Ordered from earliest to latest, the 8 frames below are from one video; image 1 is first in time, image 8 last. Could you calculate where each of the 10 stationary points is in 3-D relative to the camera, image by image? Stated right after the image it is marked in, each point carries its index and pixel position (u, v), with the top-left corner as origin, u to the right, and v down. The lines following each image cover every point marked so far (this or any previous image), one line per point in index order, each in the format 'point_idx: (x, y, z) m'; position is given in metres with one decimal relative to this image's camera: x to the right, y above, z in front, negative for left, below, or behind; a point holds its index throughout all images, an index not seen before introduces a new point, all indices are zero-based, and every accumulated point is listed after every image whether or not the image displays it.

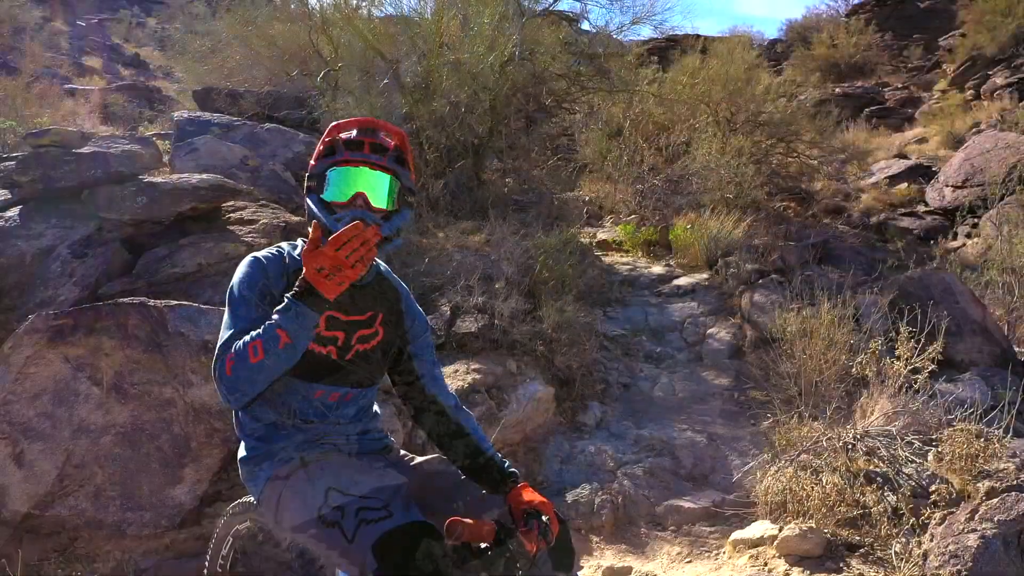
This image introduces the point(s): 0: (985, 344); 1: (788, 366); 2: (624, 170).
0: (+1.1, -0.1, +1.9) m
1: (+0.6, -0.1, +1.7) m
2: (+0.7, +0.6, +4.3) m
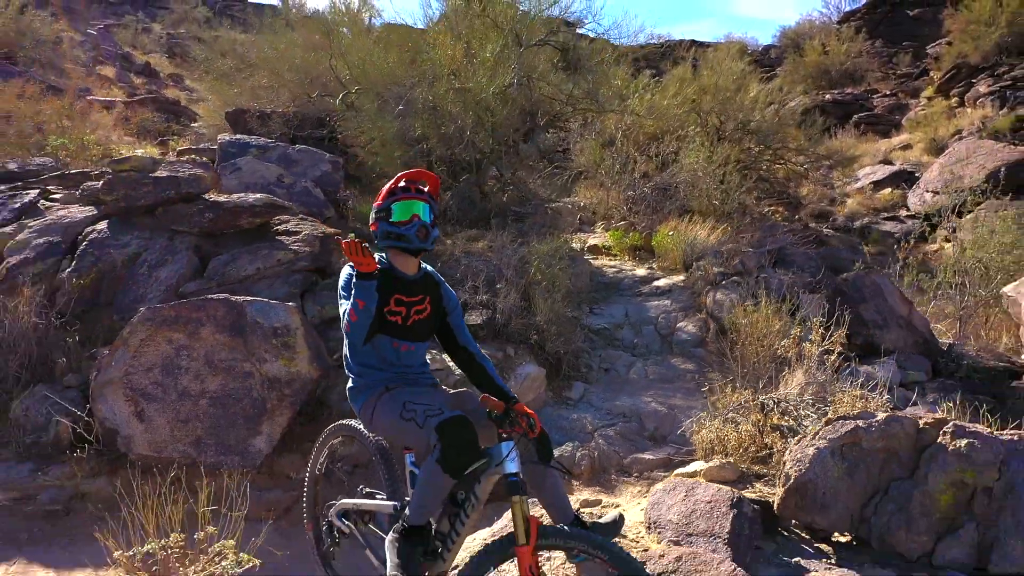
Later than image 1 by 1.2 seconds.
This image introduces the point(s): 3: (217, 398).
0: (+1.1, -0.1, +2.3) m
1: (+0.6, -0.1, +2.1) m
2: (+0.7, +0.6, +4.7) m
3: (-0.6, -0.2, +1.6) m
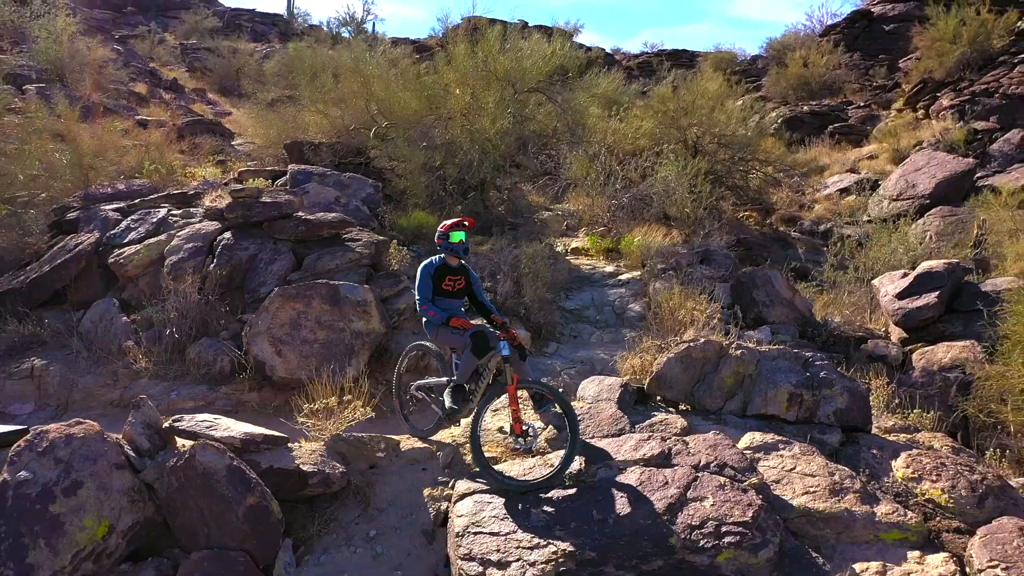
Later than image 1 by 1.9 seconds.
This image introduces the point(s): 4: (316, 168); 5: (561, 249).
0: (+1.1, -0.1, +3.2) m
1: (+0.6, -0.1, +3.0) m
2: (+0.6, +0.7, +5.6) m
3: (-0.6, -0.1, +2.5) m
4: (-1.0, +0.5, +4.1) m
5: (+0.3, +0.2, +4.3) m
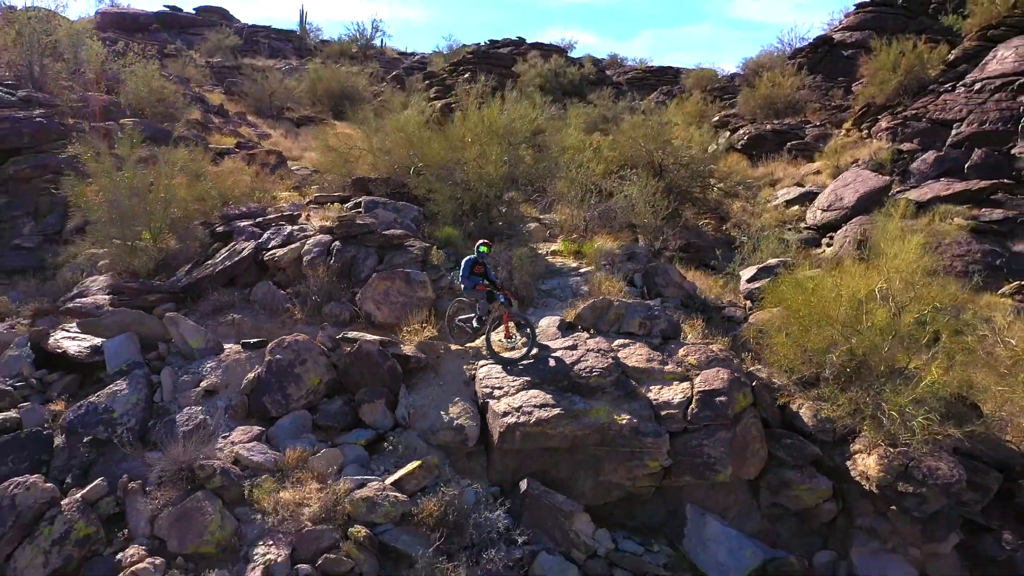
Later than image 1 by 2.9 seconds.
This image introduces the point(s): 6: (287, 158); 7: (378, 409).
0: (+1.1, 0.0, +5.3) m
1: (+0.5, 0.0, +5.1) m
2: (+0.6, +0.7, +7.7) m
3: (-0.6, -0.1, +4.6) m
4: (-1.0, +0.6, +6.2) m
5: (+0.3, +0.3, +6.3) m
6: (-2.9, +1.7, +10.5) m
7: (-0.6, -0.5, +3.7) m
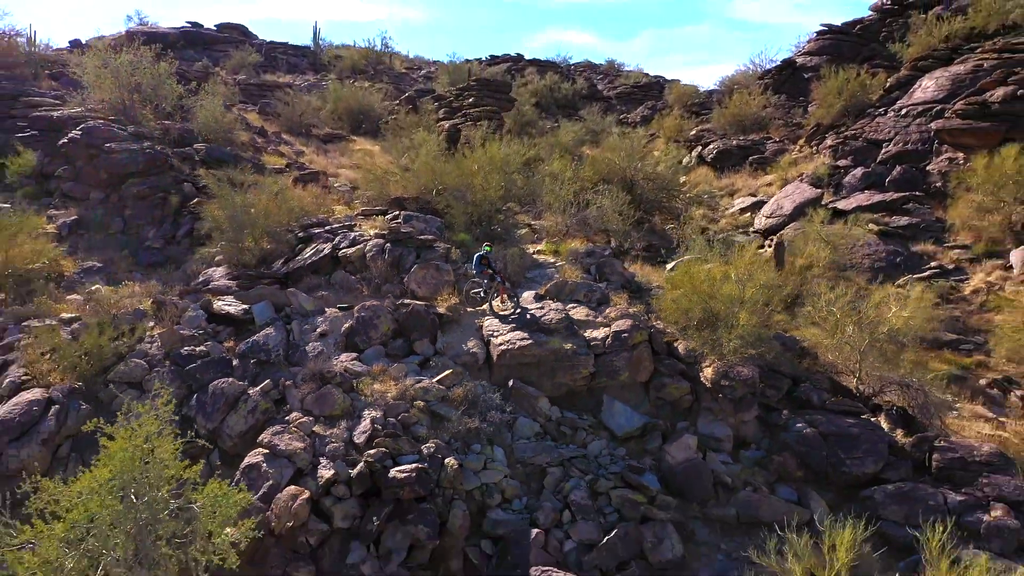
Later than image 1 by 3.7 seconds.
0: (+1.0, +0.1, +7.7) m
1: (+0.5, +0.1, +7.5) m
2: (+0.5, +0.9, +10.1) m
3: (-0.7, +0.1, +7.0) m
4: (-1.1, +0.7, +8.6) m
5: (+0.2, +0.4, +8.8) m
6: (-2.9, +1.8, +13.0) m
7: (-0.6, -0.4, +6.2) m
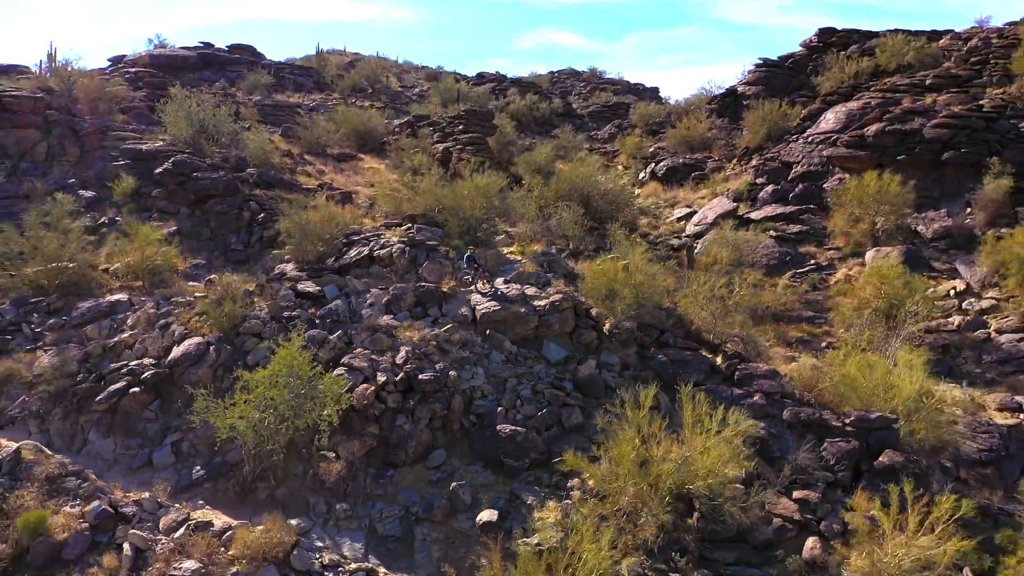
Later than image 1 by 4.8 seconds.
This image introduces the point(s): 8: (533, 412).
0: (+0.7, +0.3, +11.5) m
1: (+0.2, +0.3, +11.3) m
2: (+0.2, +1.0, +13.9) m
3: (-1.0, +0.2, +10.8) m
4: (-1.4, +0.9, +12.4) m
5: (-0.1, +0.6, +12.5) m
6: (-3.3, +2.0, +16.7) m
7: (-0.9, -0.3, +9.9) m
8: (+0.2, -1.3, +8.5) m
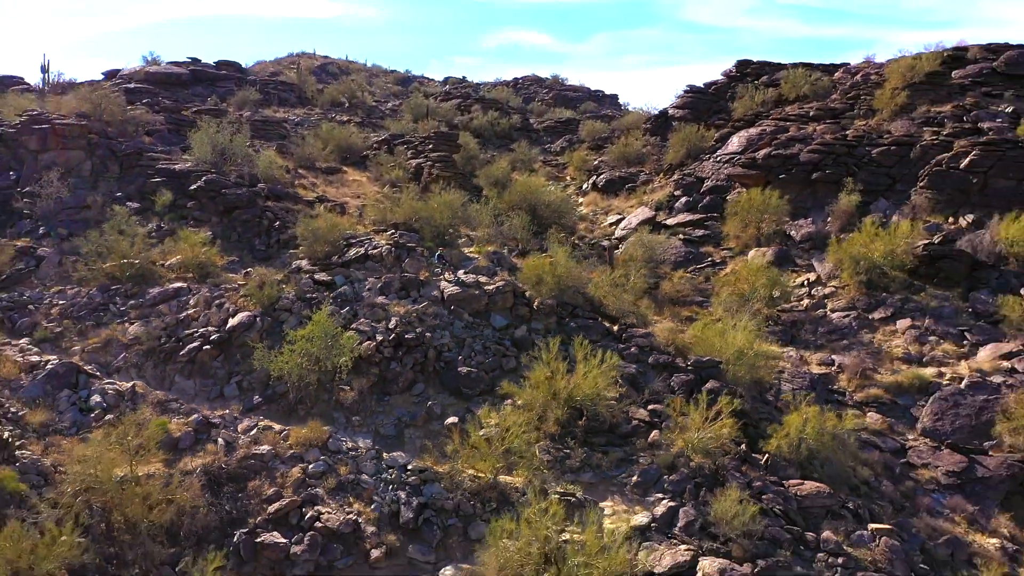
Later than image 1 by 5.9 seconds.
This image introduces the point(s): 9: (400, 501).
0: (-0.1, +0.4, +15.6) m
1: (-0.6, +0.4, +15.4) m
2: (-0.7, +1.2, +18.0) m
3: (-1.7, +0.4, +14.8) m
4: (-2.2, +1.1, +16.4) m
5: (-0.9, +0.7, +16.6) m
6: (-4.3, +2.1, +20.6) m
7: (-1.7, -0.1, +14.0) m
8: (-0.4, -1.1, +12.6) m
9: (-1.3, -2.5, +9.8) m
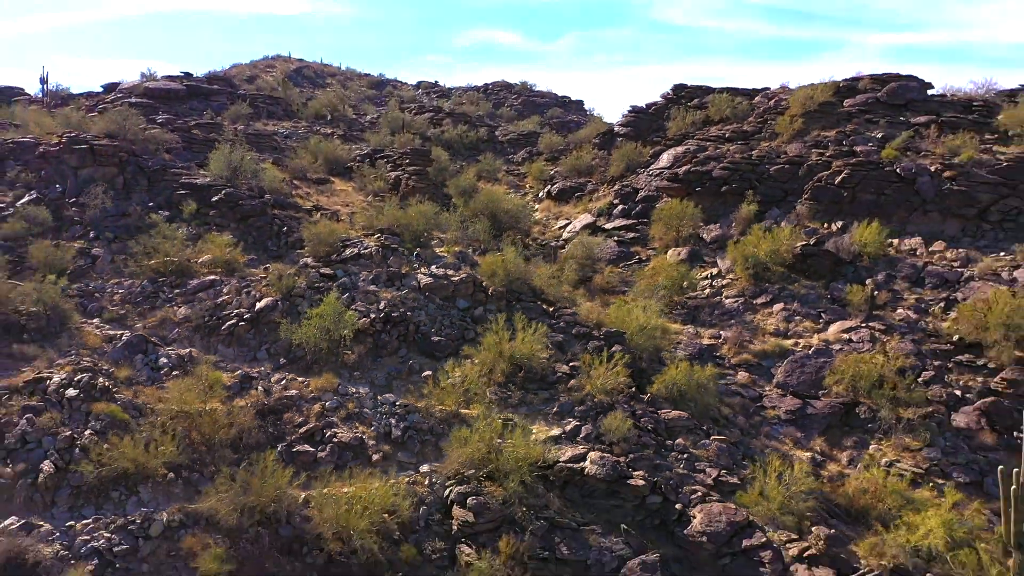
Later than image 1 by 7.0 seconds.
0: (-1.0, +0.6, +20.0) m
1: (-1.5, +0.6, +19.8) m
2: (-1.7, +1.4, +22.3) m
3: (-2.6, +0.6, +19.2) m
4: (-3.2, +1.3, +20.7) m
5: (-1.9, +0.9, +21.0) m
6: (-5.4, +2.3, +24.9) m
7: (-2.5, +0.1, +18.3) m
8: (-1.3, -0.9, +17.0) m
9: (-2.1, -2.3, +14.1) m
